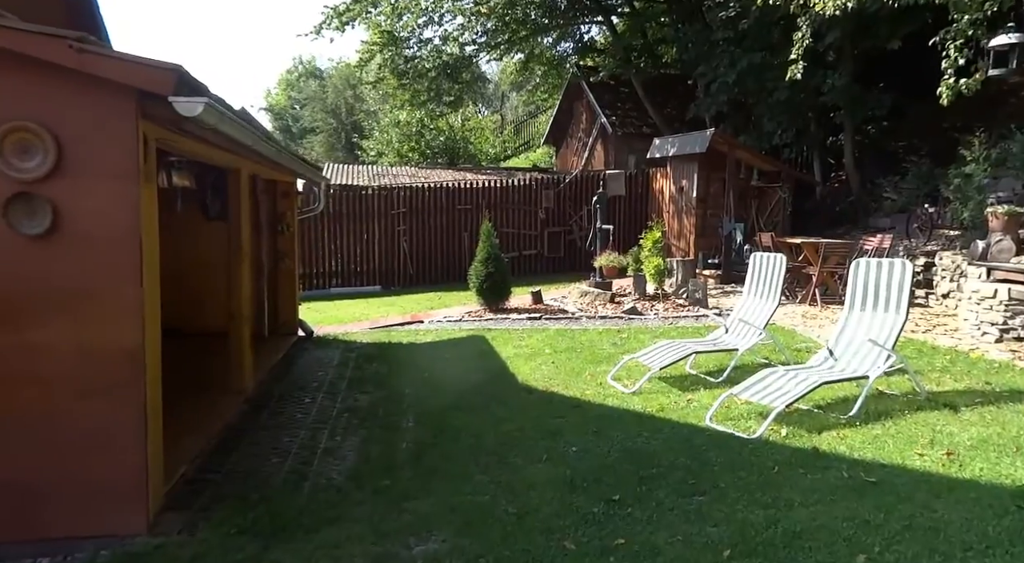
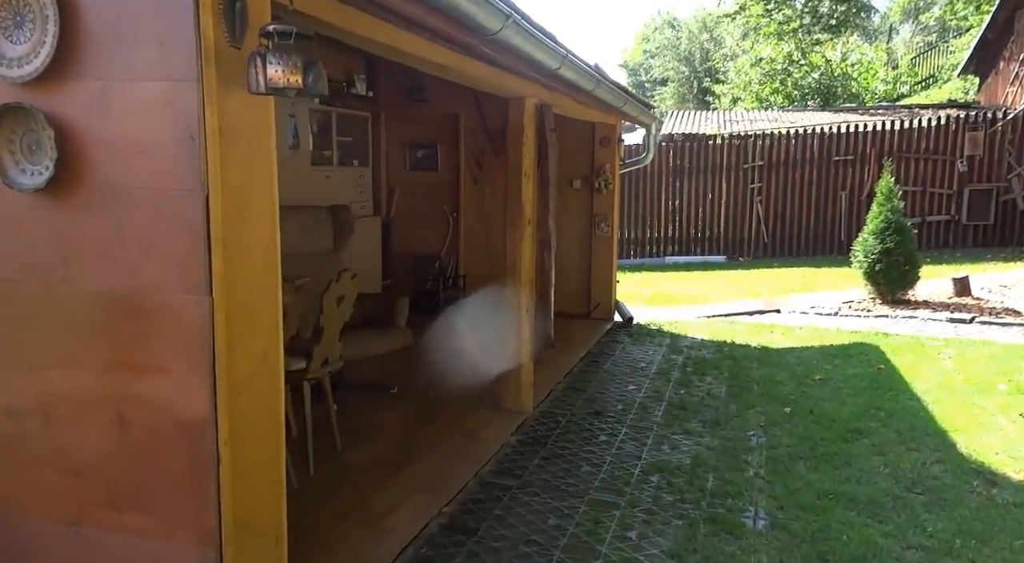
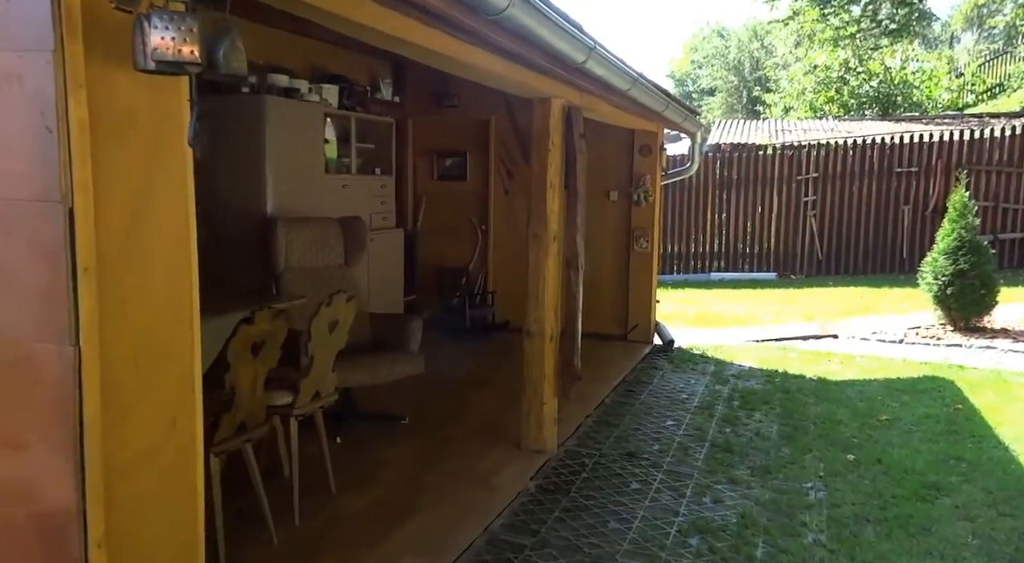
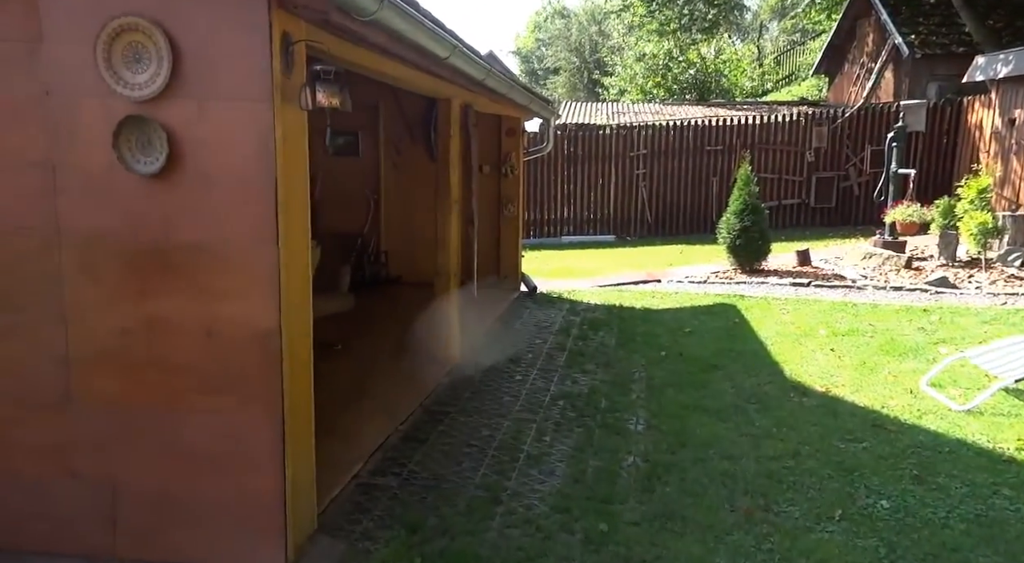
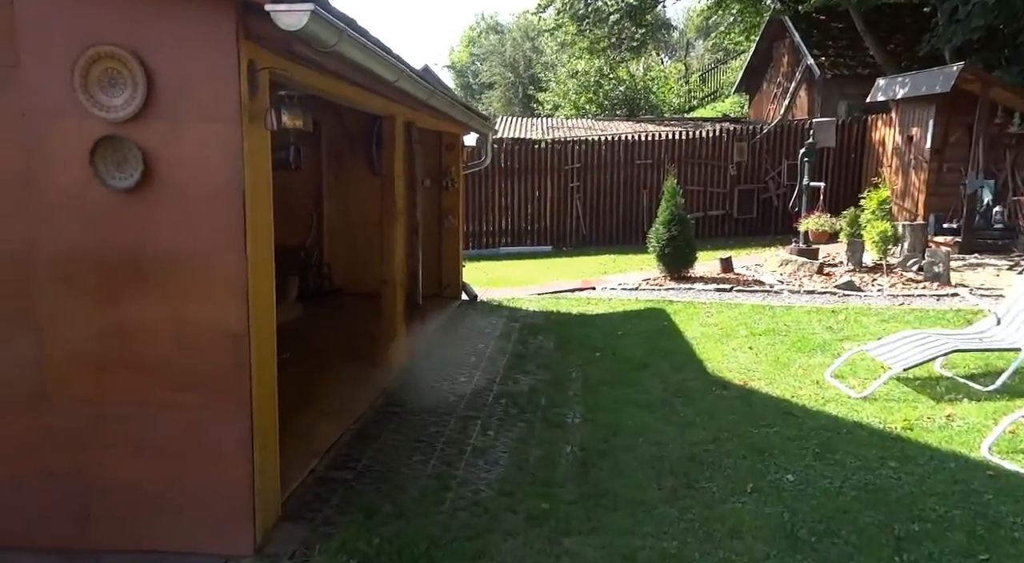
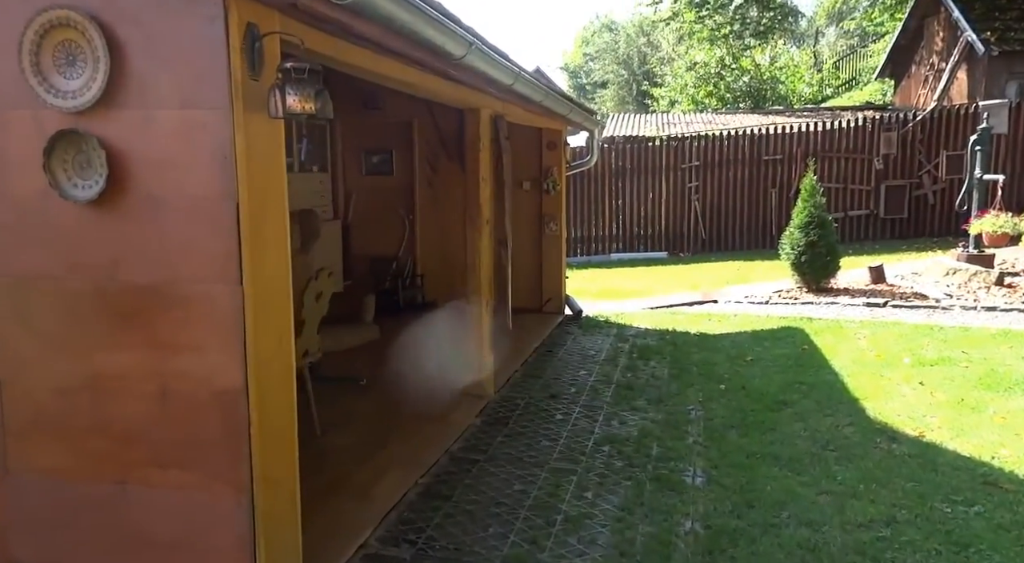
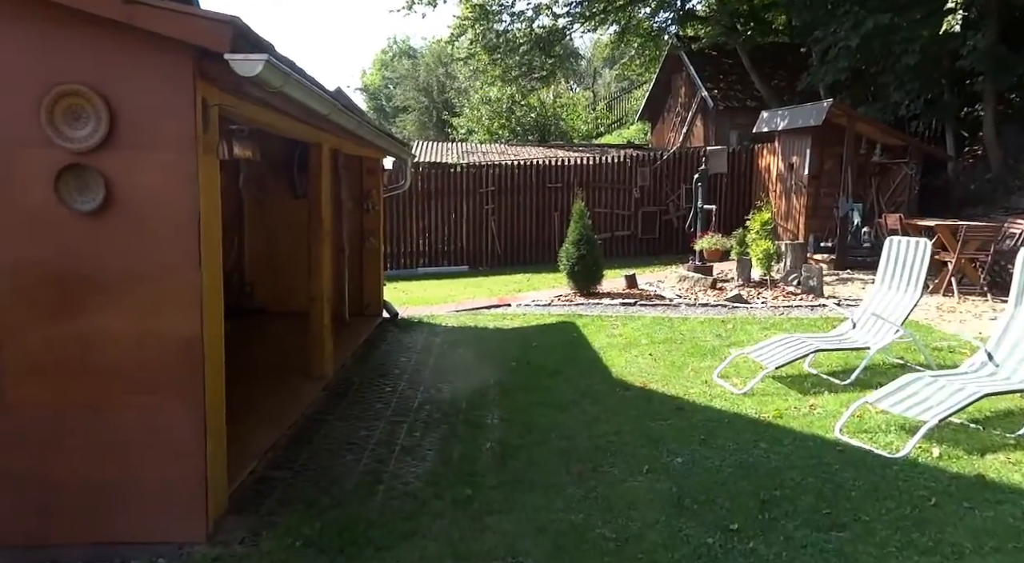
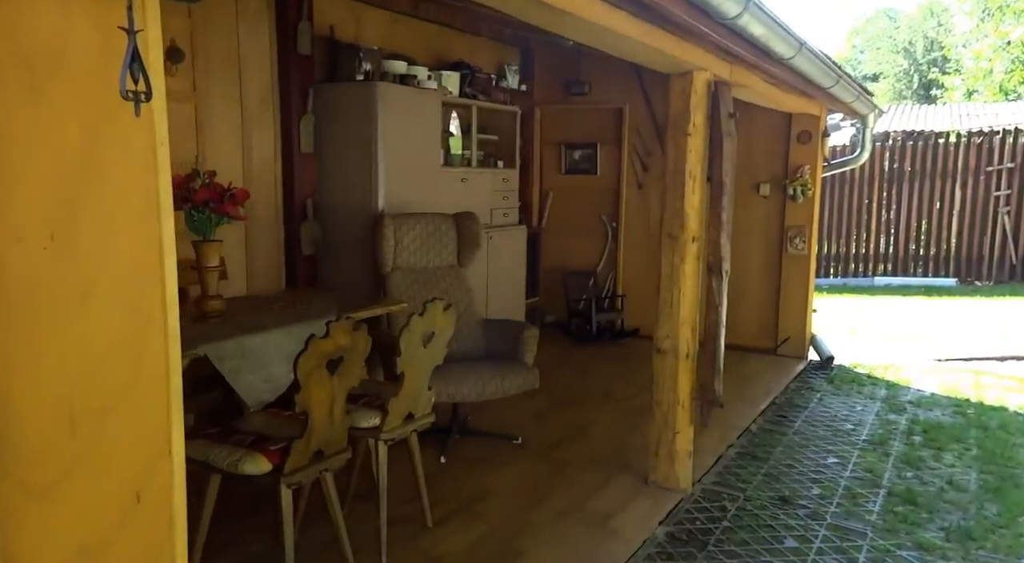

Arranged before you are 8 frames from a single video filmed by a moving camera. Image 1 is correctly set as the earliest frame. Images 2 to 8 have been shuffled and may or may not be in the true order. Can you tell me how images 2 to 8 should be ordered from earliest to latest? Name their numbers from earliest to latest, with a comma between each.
7, 5, 4, 6, 2, 3, 8
